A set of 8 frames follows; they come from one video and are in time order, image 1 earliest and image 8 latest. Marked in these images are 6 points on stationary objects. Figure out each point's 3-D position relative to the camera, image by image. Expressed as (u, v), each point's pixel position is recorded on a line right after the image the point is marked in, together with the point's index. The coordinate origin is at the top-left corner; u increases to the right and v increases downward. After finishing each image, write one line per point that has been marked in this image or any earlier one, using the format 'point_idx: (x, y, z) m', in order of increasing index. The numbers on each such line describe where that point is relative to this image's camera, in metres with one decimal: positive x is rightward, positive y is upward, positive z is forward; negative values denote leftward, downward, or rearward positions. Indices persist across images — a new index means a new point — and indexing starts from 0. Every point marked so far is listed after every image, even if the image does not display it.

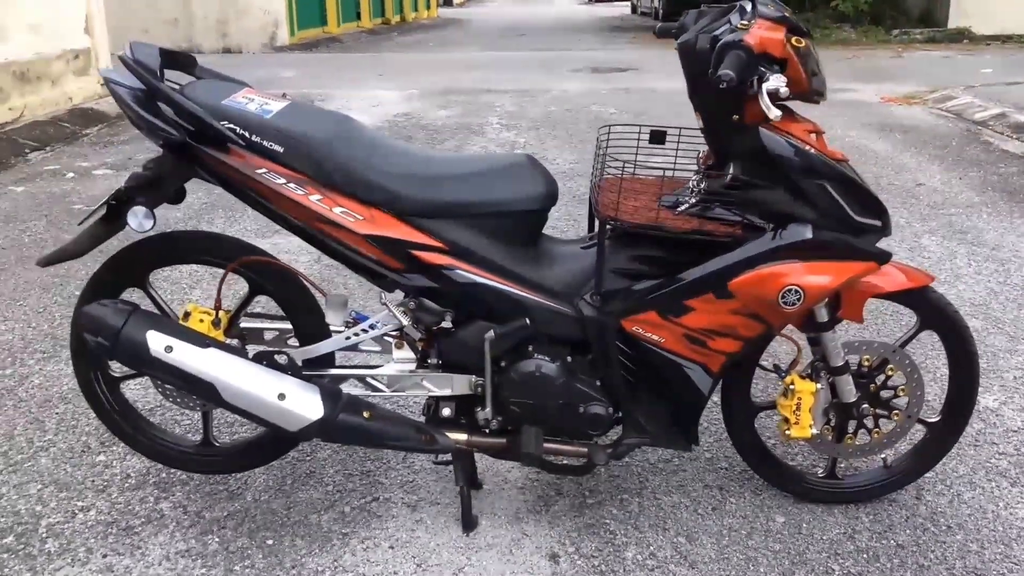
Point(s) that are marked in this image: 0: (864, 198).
0: (+0.9, +0.2, +2.2) m
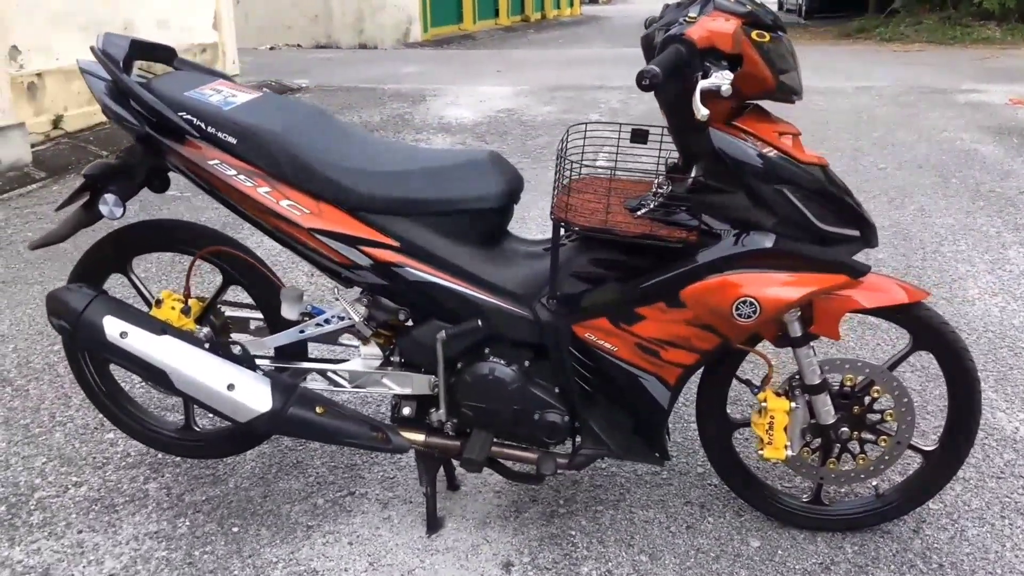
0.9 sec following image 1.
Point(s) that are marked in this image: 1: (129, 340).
0: (+0.8, +0.2, +2.0) m
1: (-1.1, -0.1, +2.4) m
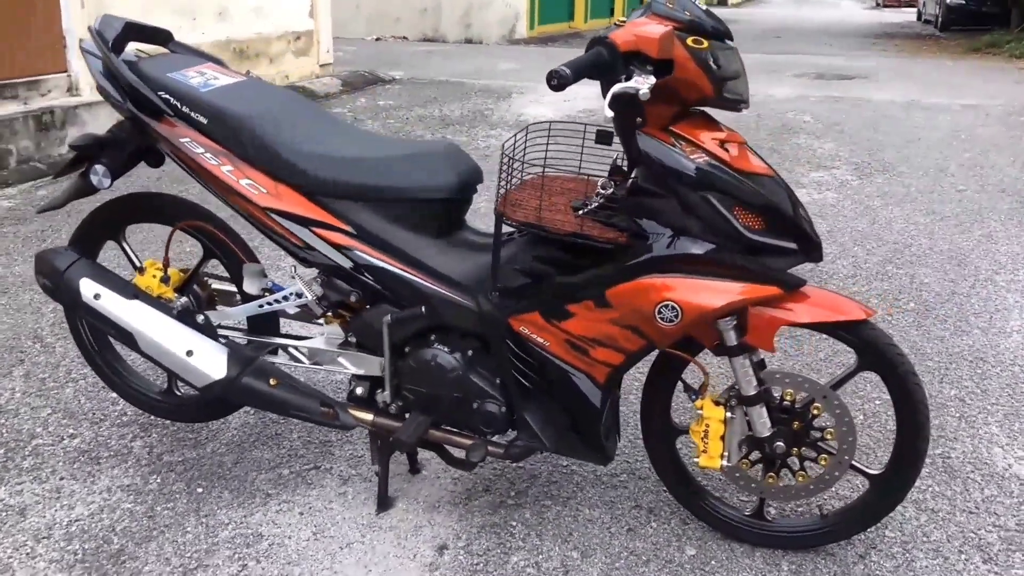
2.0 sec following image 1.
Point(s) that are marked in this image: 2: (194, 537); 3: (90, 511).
0: (+0.6, +0.2, +2.0) m
1: (-1.2, 0.0, +2.5) m
2: (-0.9, -0.7, +2.6) m
3: (-1.3, -0.7, +2.8) m
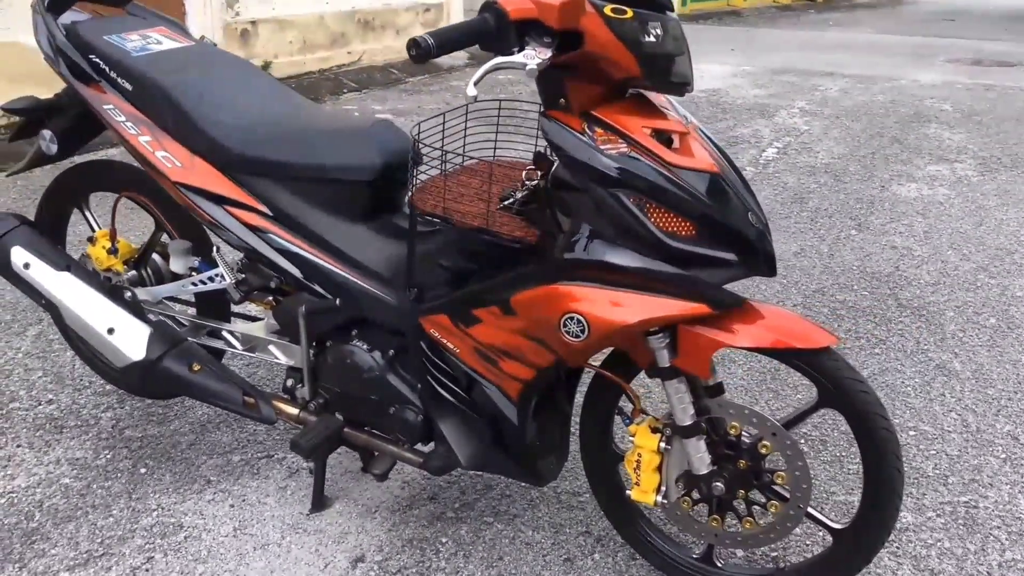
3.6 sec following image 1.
0: (+0.4, +0.1, +1.7) m
1: (-1.3, 0.0, +2.5) m
2: (-1.1, -0.7, +2.5) m
3: (-1.5, -0.6, +2.7) m
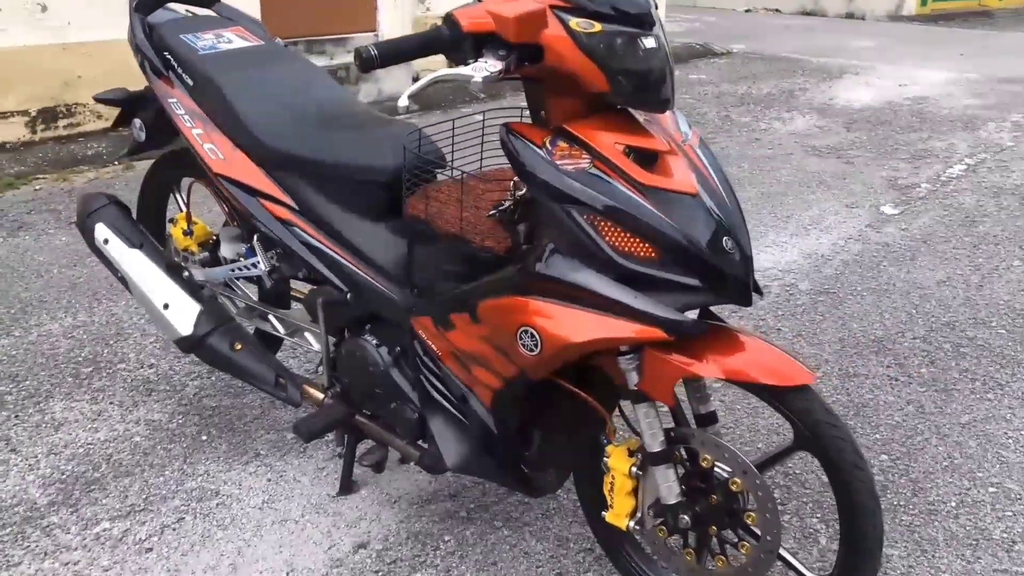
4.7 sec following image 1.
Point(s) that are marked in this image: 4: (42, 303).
0: (+0.3, +0.1, +1.6) m
1: (-1.2, +0.1, +2.7) m
2: (-1.1, -0.6, +2.7) m
3: (-1.3, -0.5, +3.0) m
4: (-2.2, -0.1, +4.2) m
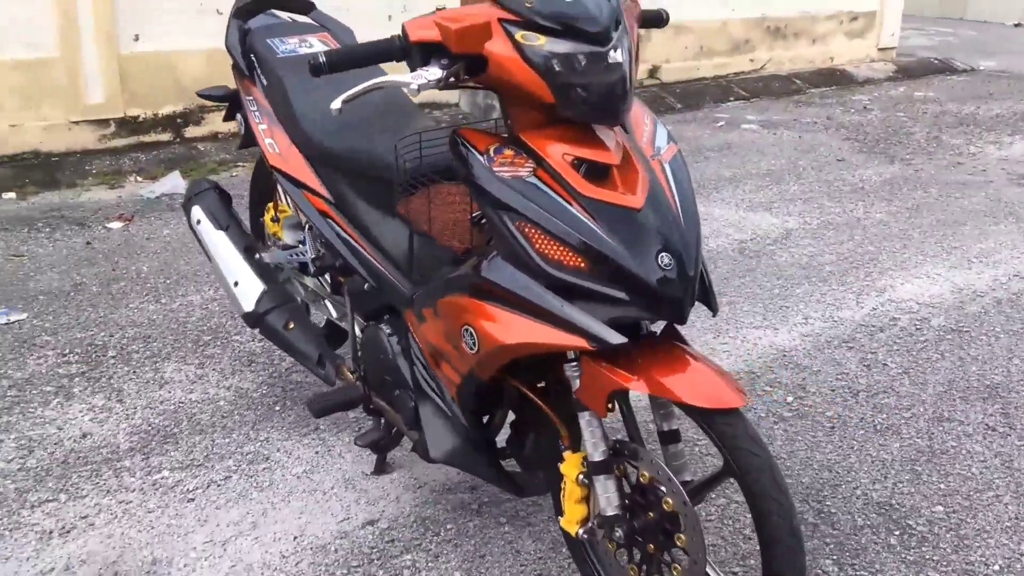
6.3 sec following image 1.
0: (+0.2, +0.1, +1.6) m
1: (-1.1, +0.2, +3.0) m
2: (-1.0, -0.5, +3.0) m
3: (-1.2, -0.4, +3.3) m
4: (-1.7, +0.1, +4.6) m
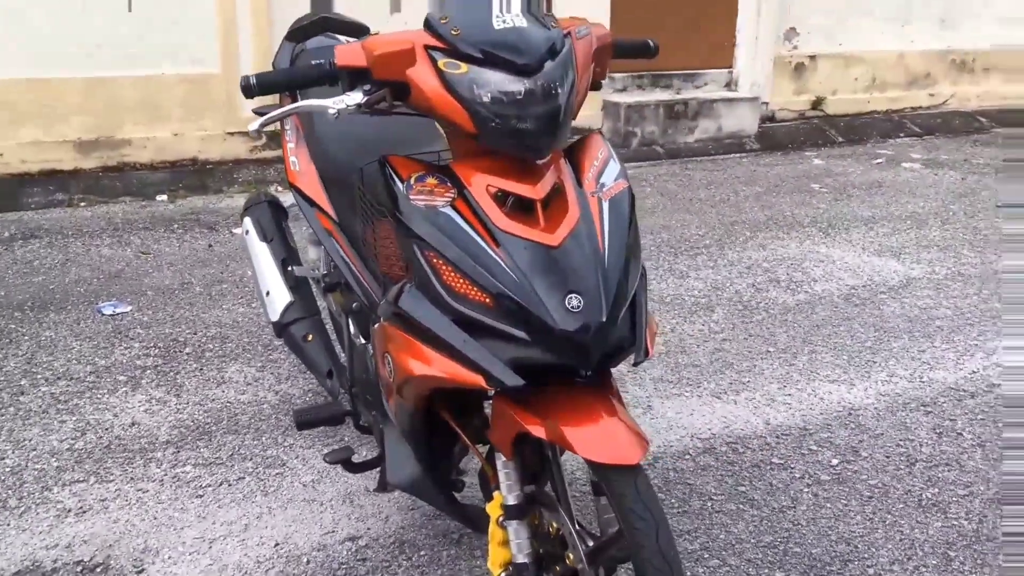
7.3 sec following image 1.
0: (0.0, 0.0, +1.6) m
1: (-1.0, +0.2, +3.2) m
2: (-0.9, -0.6, +3.1) m
3: (-1.1, -0.4, +3.5) m
4: (-1.3, 0.0, +4.9) m
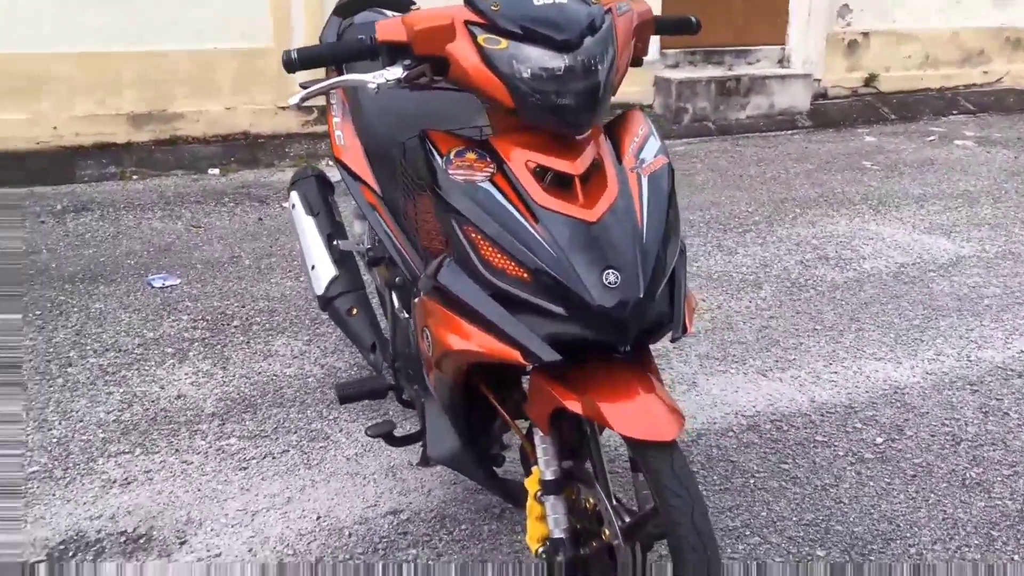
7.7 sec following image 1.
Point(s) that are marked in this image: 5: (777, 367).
0: (+0.1, 0.0, +1.6) m
1: (-0.8, +0.3, +3.2) m
2: (-0.8, -0.5, +3.2) m
3: (-0.9, -0.3, +3.5) m
4: (-1.1, +0.2, +4.9) m
5: (+1.1, -0.3, +3.5) m
